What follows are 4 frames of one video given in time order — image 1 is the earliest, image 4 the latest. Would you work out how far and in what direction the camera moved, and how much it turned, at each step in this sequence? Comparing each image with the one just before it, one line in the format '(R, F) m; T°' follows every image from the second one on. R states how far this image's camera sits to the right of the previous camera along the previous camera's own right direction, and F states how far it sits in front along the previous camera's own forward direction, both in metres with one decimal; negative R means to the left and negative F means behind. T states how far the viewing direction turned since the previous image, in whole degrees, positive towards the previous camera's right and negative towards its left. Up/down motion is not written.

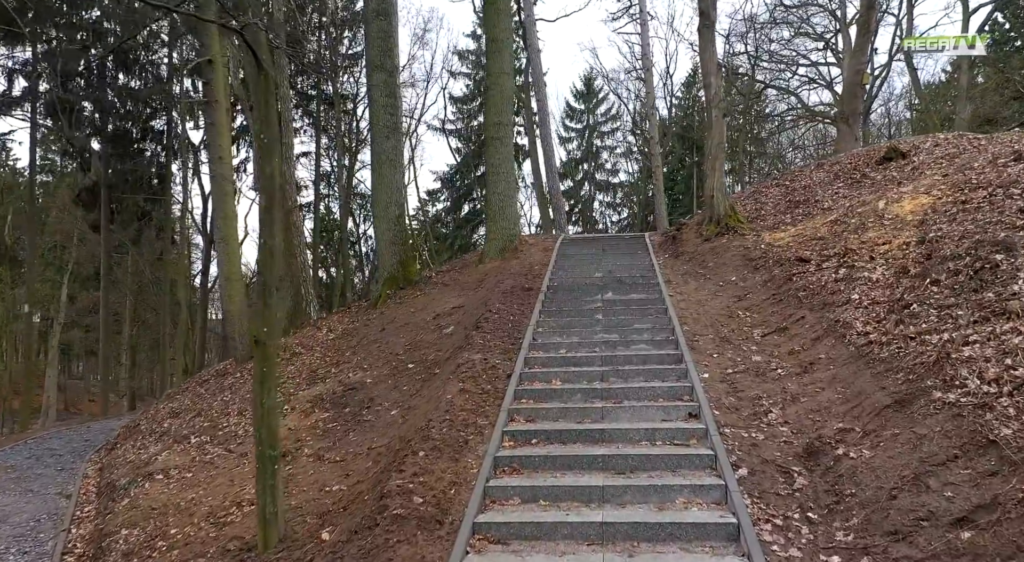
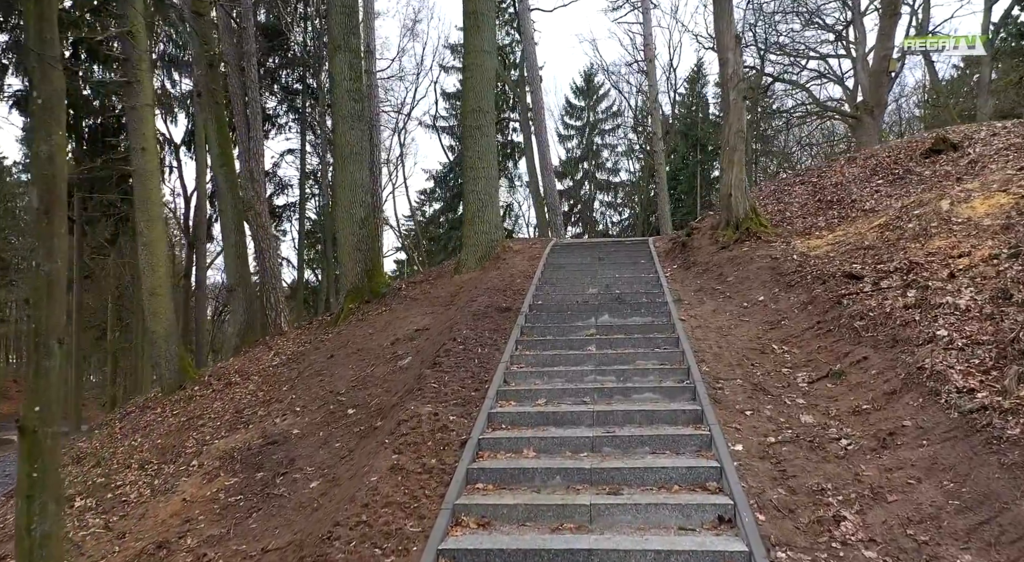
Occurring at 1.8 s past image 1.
(+0.4, +2.6) m; 0°
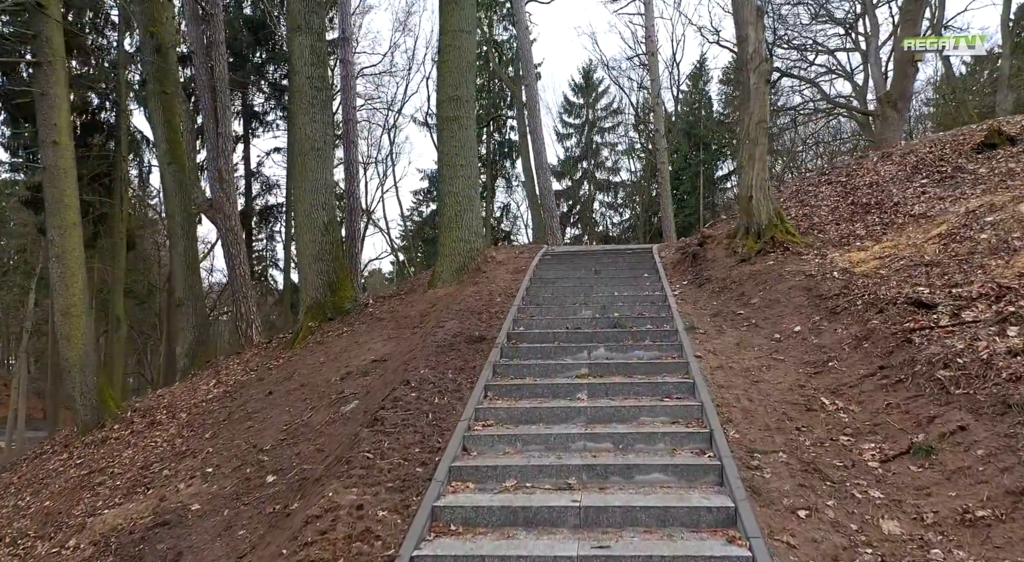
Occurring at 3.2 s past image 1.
(+0.3, +2.1) m; 0°
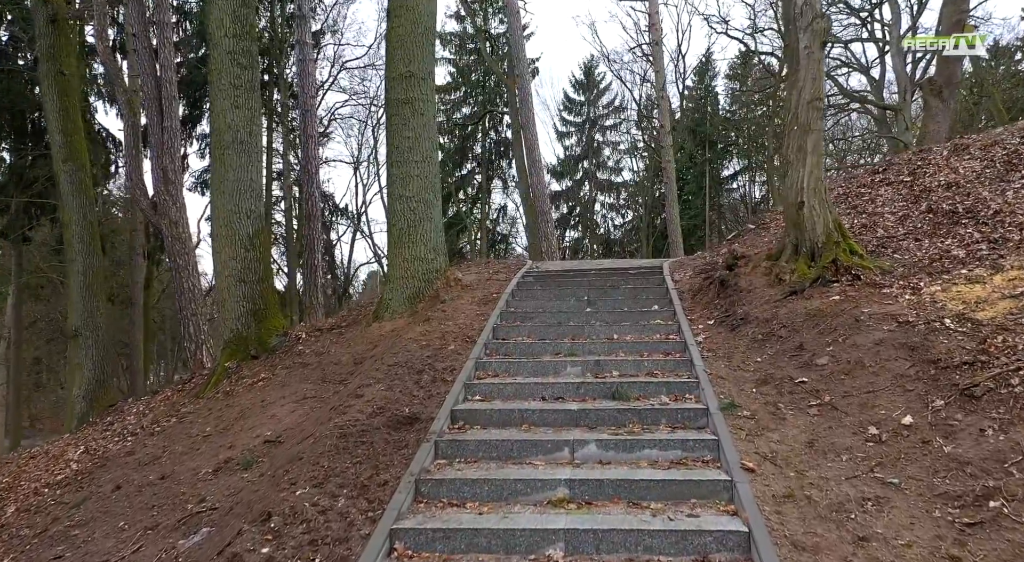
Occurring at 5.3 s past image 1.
(+0.4, +3.1) m; 0°
